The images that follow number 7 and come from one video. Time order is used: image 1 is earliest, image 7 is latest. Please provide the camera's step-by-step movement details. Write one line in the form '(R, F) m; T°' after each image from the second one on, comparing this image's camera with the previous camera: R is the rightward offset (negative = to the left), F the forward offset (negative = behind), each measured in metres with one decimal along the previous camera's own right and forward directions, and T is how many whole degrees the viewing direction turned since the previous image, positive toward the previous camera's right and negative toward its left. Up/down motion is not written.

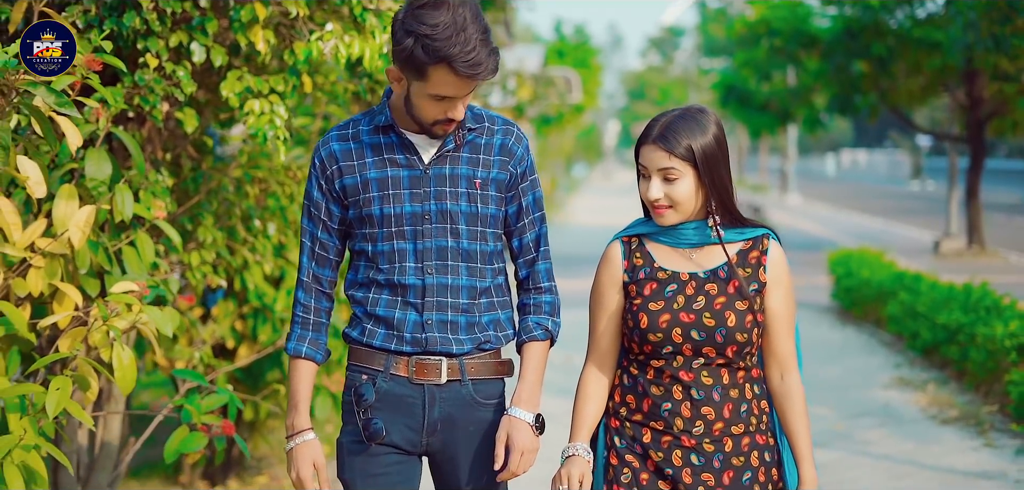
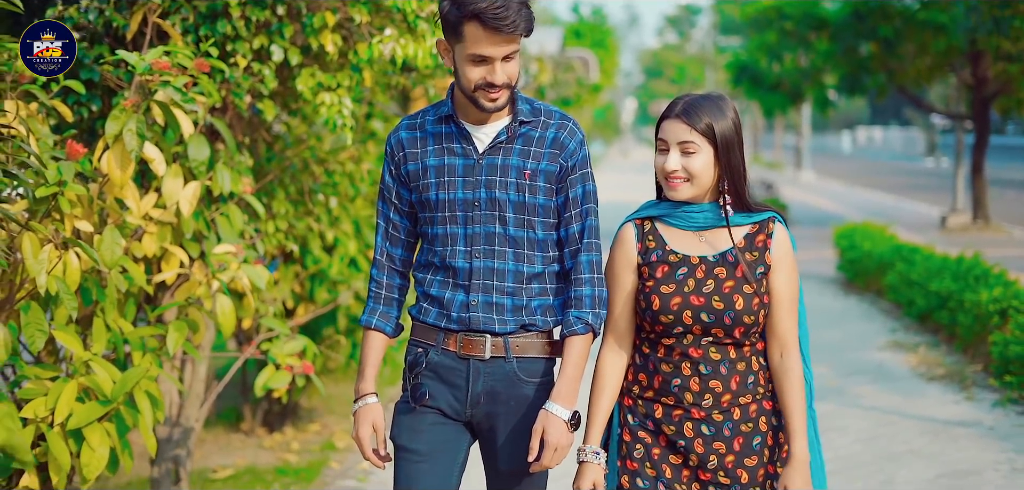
(-0.1, -0.8) m; -1°
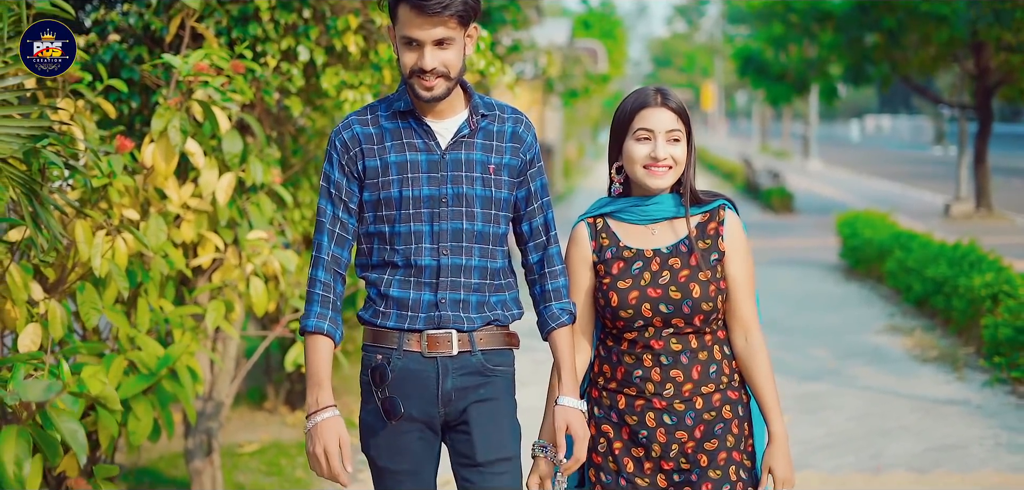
(0.0, -0.4) m; 0°
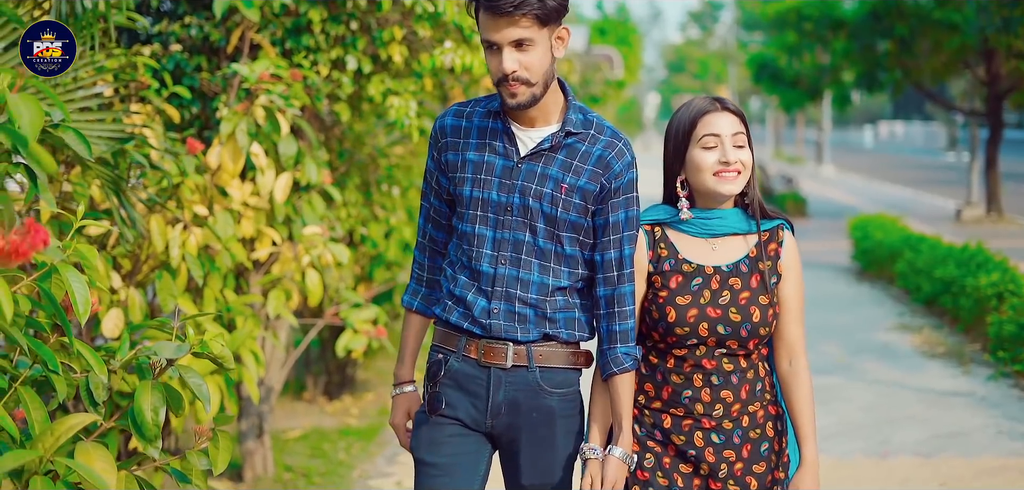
(-0.1, -0.4) m; -1°
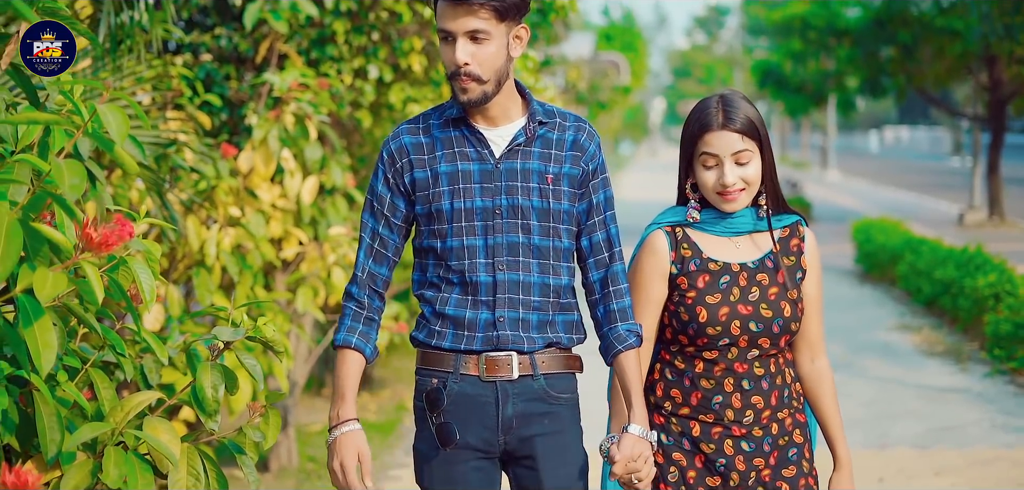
(0.0, -0.3) m; 0°
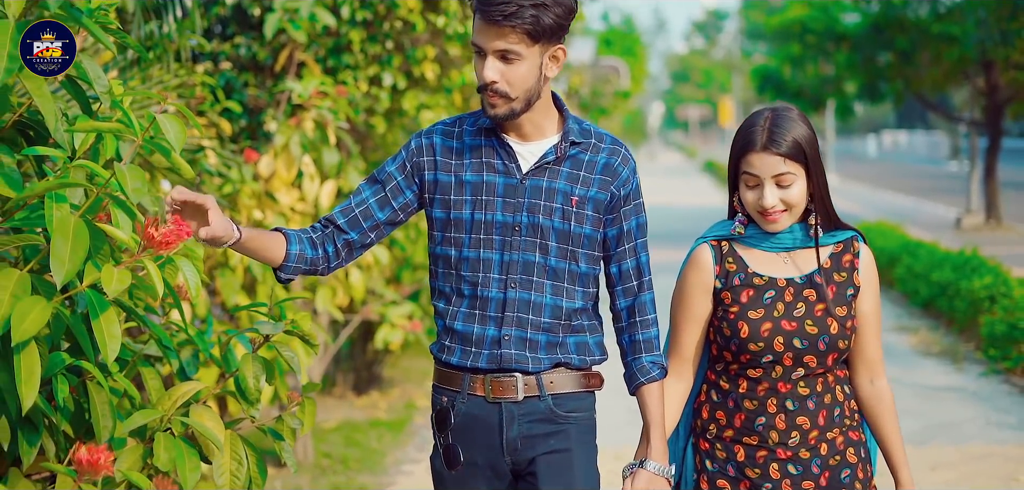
(-0.1, -0.2) m; 0°
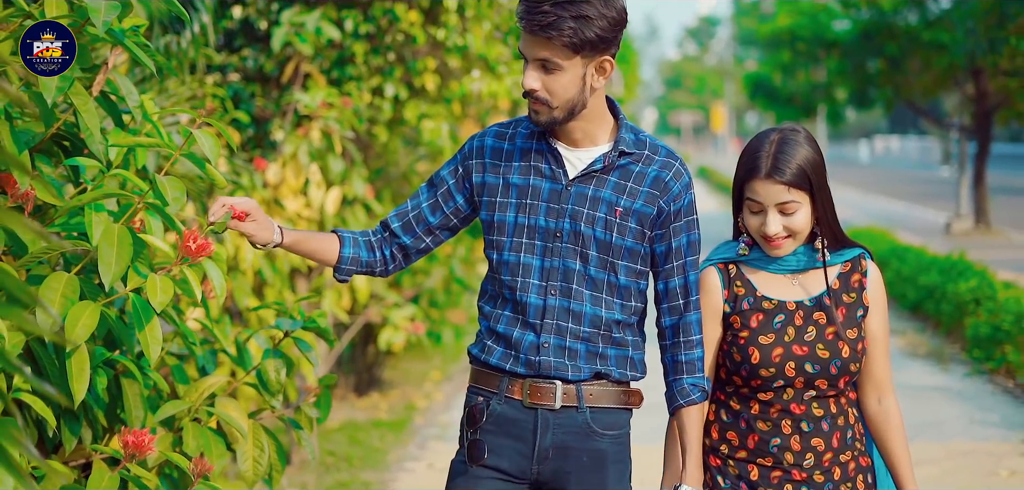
(0.0, -0.2) m; 0°
